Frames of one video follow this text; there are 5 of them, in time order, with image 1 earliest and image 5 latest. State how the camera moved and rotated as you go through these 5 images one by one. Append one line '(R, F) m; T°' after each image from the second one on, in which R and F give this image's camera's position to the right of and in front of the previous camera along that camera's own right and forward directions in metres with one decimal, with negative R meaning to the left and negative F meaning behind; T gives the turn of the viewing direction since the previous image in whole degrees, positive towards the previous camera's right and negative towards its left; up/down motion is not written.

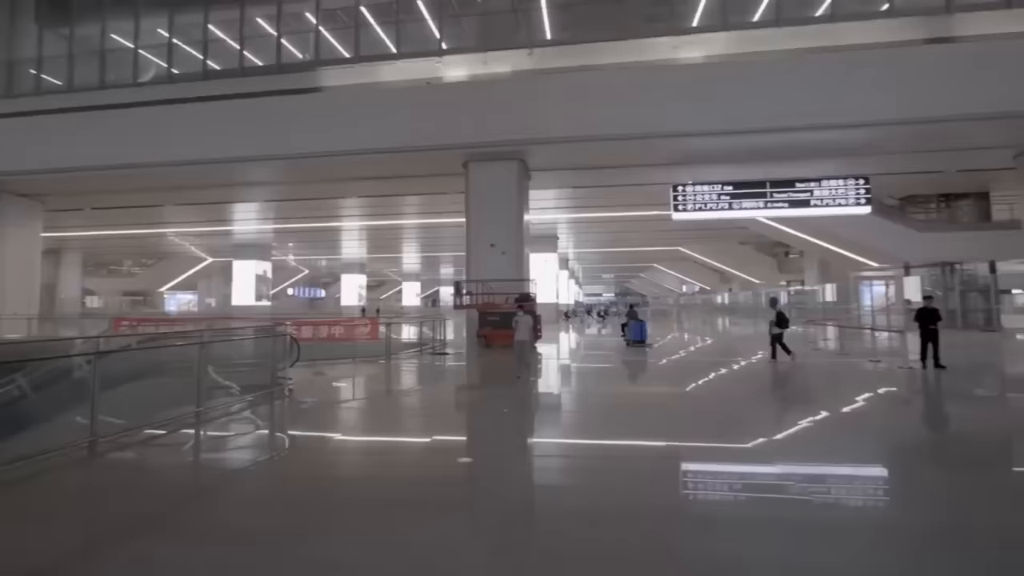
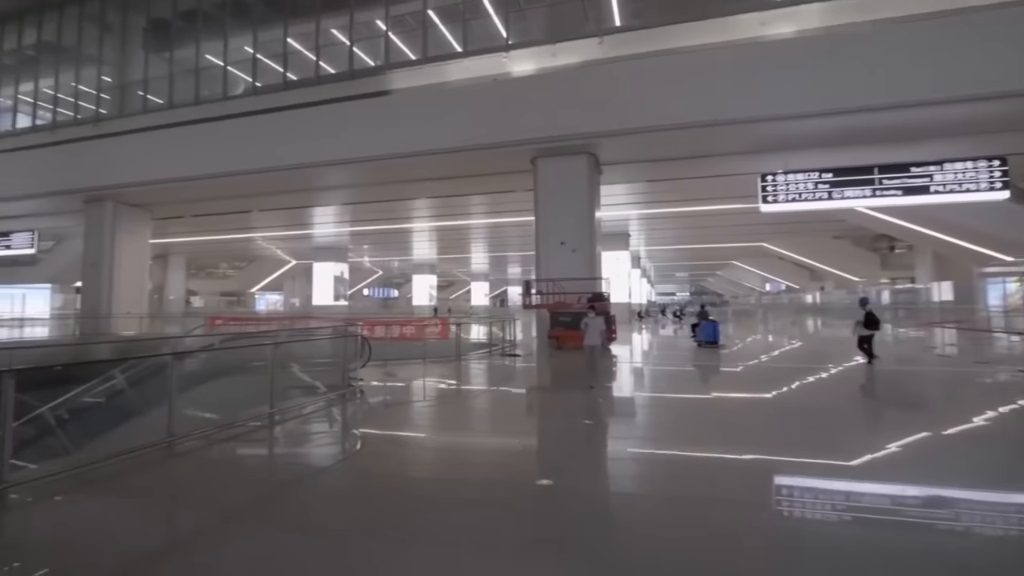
(-0.1, +0.3) m; -8°
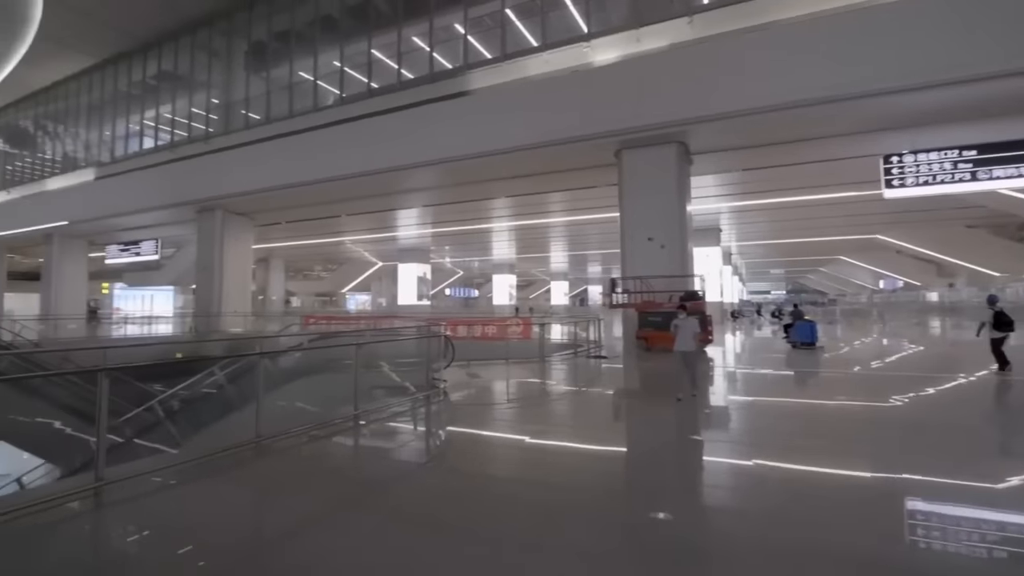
(-0.1, +0.3) m; -9°
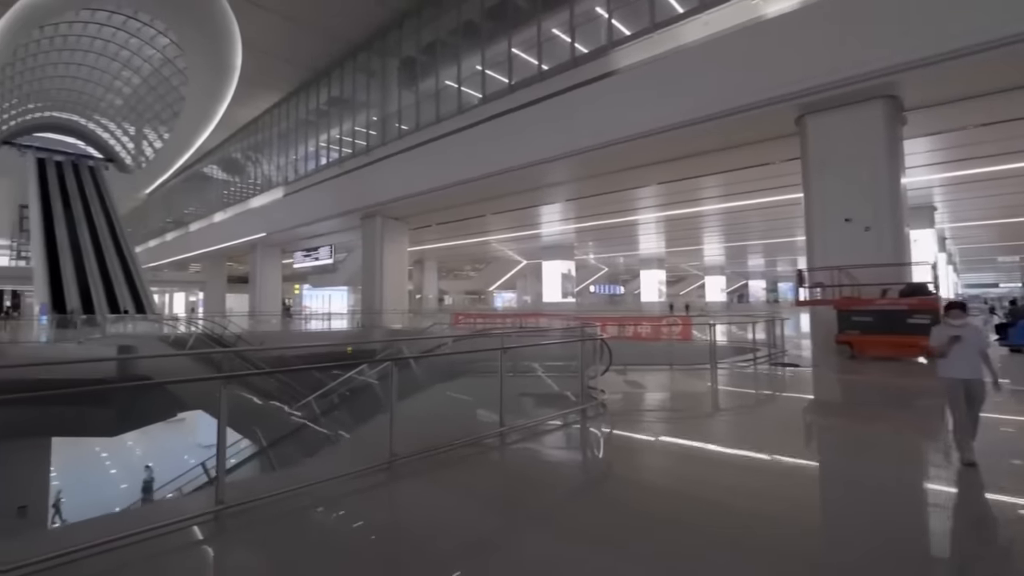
(-0.2, +0.6) m; -16°
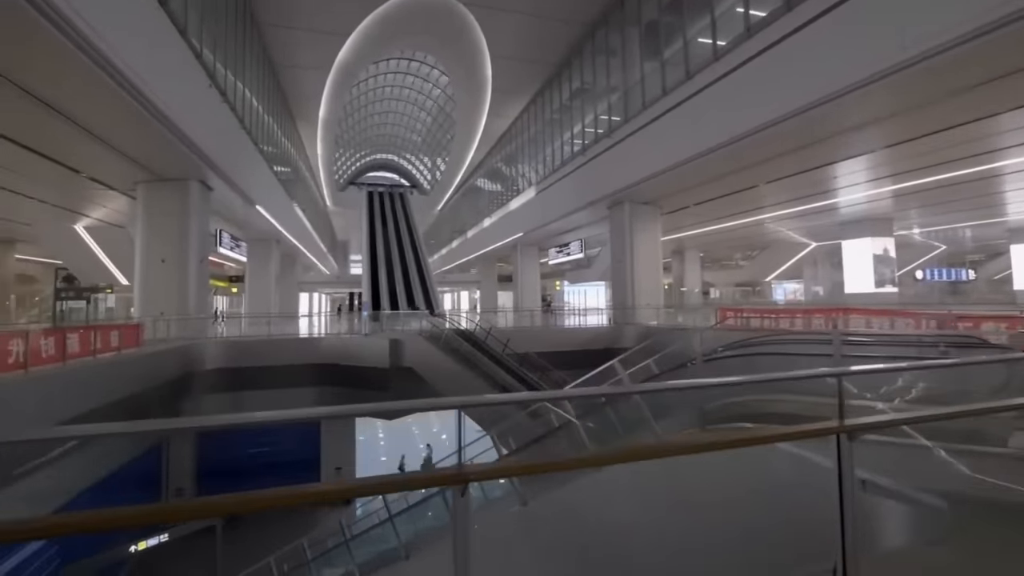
(-0.2, +1.9) m; -29°
